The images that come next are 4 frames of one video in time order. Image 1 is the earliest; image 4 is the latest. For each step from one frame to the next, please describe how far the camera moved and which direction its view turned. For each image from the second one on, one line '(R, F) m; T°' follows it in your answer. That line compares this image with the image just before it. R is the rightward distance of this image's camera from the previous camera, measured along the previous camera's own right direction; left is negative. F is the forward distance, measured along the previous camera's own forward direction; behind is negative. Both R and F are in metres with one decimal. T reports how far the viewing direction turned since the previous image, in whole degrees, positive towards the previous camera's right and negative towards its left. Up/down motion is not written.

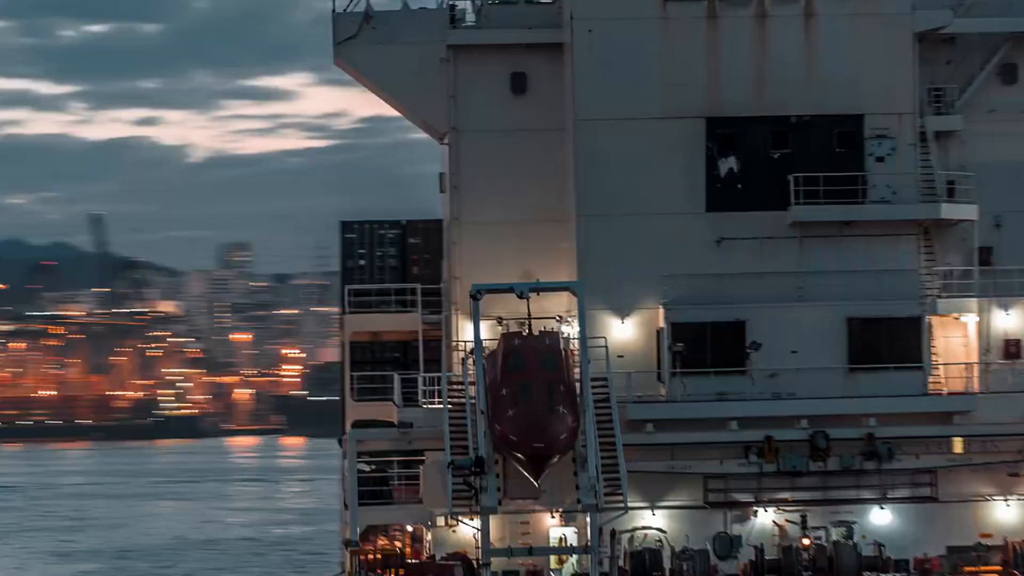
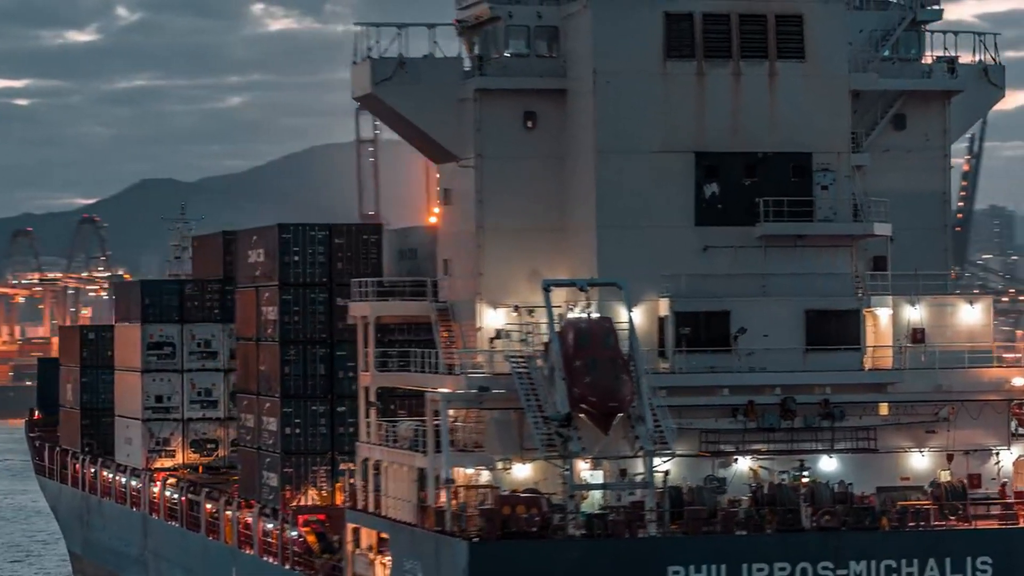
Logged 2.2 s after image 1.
(-2.1, -5.0) m; +4°
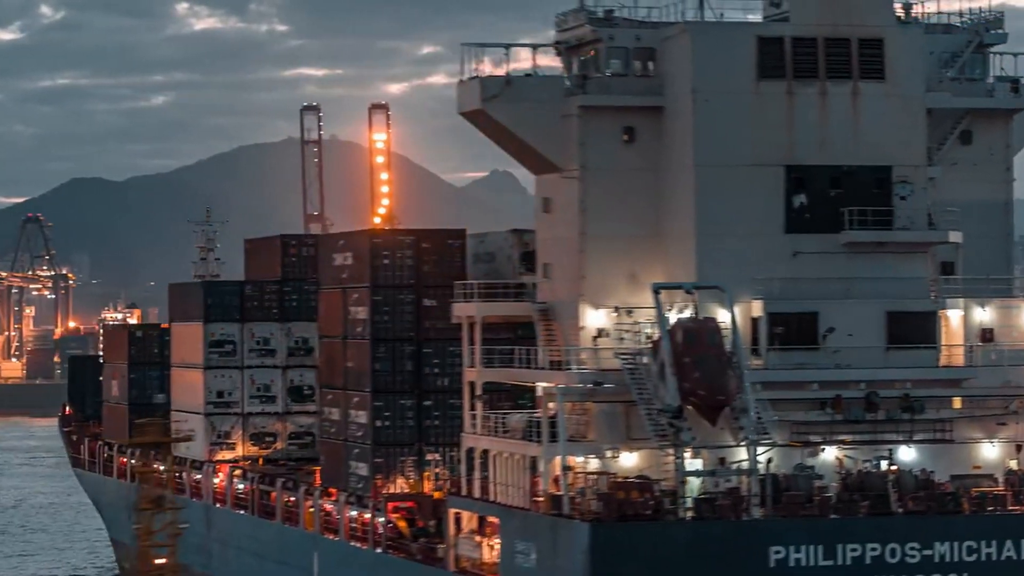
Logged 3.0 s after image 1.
(-1.8, -1.9) m; +1°
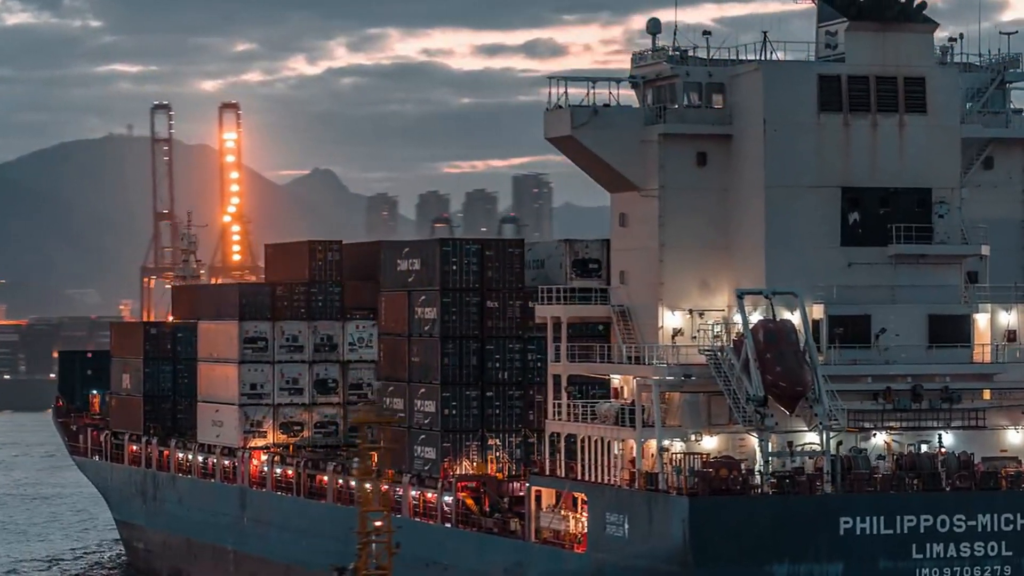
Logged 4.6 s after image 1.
(-3.1, -3.5) m; +3°
